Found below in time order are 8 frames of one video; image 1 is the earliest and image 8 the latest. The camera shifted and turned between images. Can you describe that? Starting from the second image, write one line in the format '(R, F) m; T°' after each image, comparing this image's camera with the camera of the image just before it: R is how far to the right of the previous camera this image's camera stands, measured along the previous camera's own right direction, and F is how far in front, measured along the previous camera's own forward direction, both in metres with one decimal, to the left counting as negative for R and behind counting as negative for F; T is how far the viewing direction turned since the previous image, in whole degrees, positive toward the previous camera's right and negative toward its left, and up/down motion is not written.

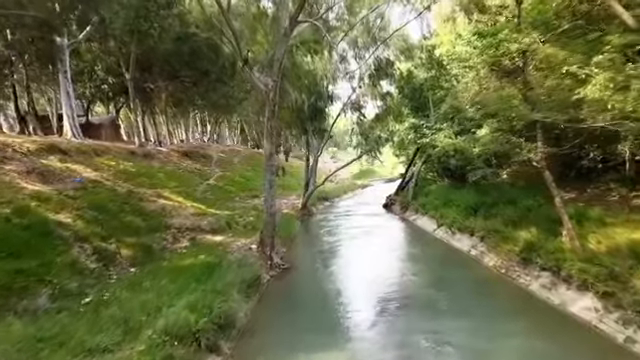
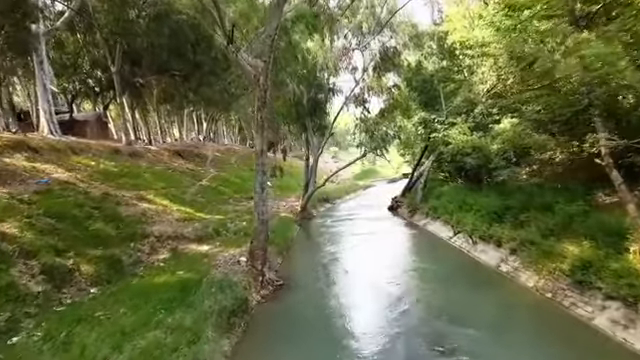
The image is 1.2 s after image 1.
(0.0, +3.2) m; 0°
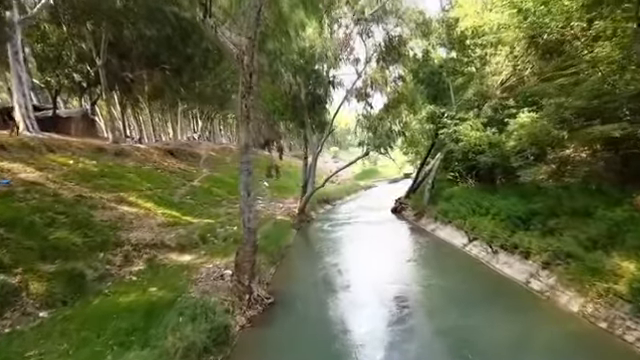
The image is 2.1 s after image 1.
(+0.1, +2.6) m; 0°
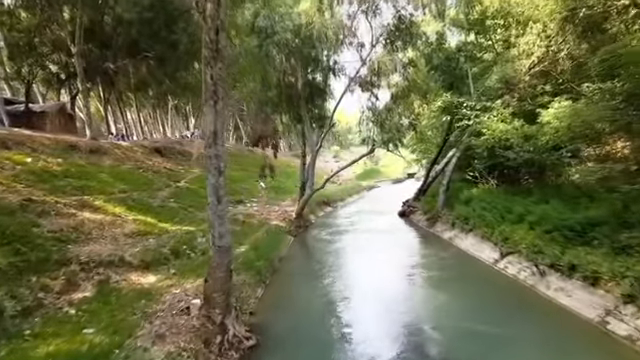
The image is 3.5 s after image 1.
(+0.1, +3.9) m; 0°
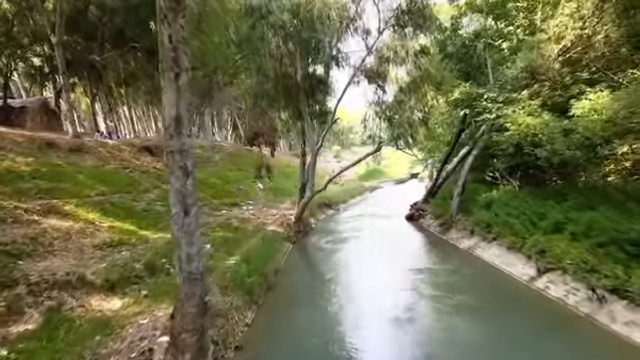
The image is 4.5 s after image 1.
(0.0, +2.8) m; 0°
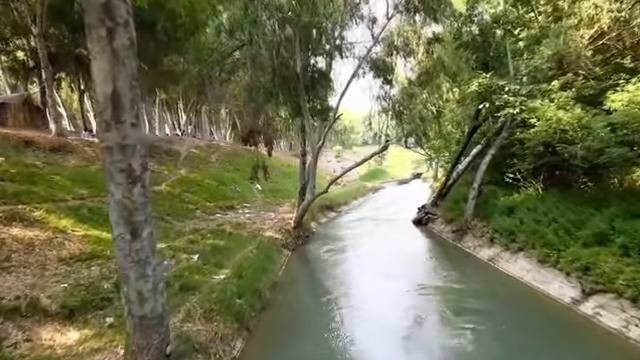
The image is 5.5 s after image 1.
(0.0, +2.3) m; 0°
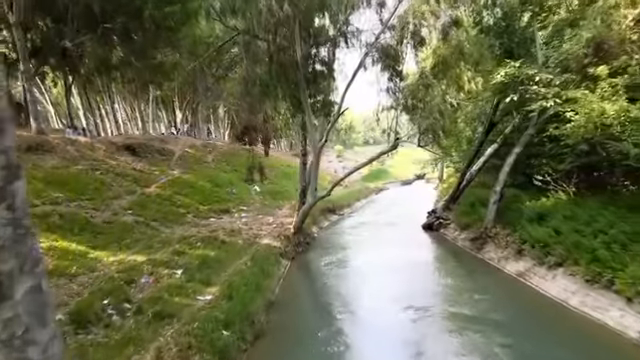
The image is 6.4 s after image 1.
(-0.1, +2.5) m; 0°
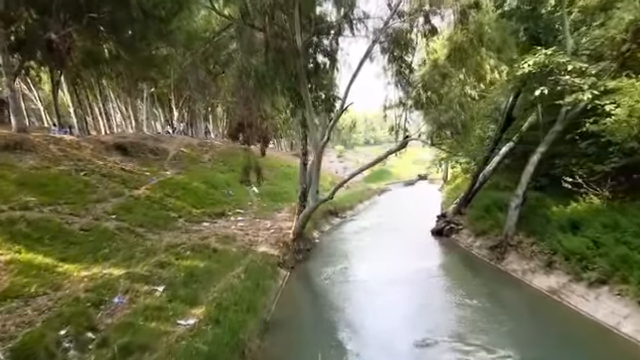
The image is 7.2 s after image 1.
(-0.1, +2.0) m; 0°
